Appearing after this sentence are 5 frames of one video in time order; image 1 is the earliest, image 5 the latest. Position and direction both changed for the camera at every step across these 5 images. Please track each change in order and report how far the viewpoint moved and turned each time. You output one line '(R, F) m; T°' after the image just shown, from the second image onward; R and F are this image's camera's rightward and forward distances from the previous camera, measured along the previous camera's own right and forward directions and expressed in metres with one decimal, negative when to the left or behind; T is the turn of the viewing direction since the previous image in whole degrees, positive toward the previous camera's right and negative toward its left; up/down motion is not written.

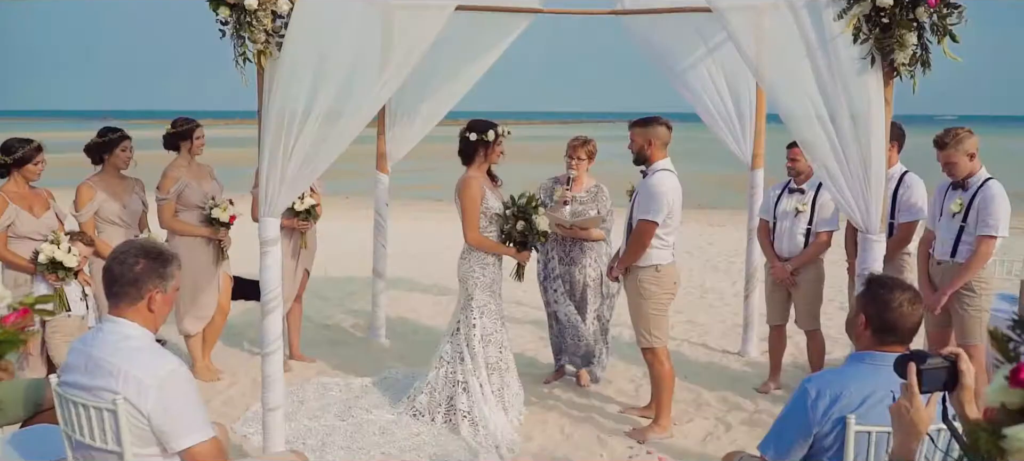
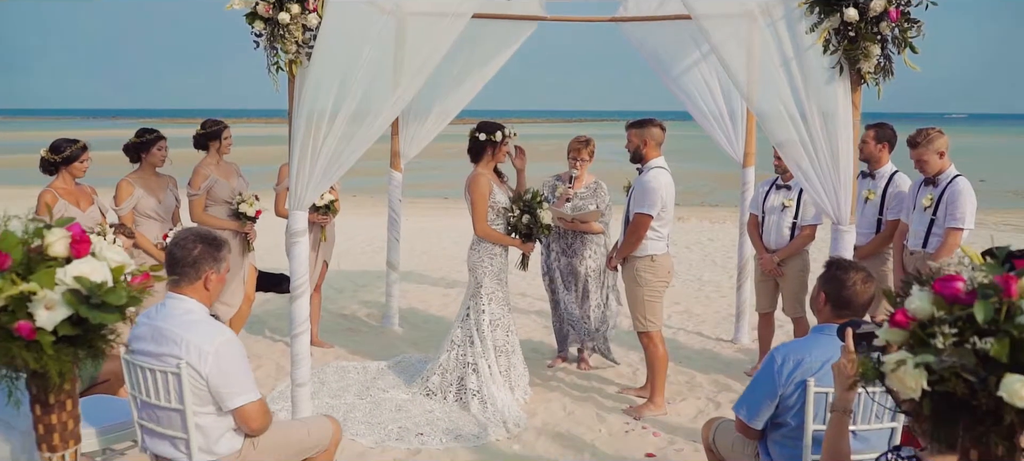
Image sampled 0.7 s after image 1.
(0.0, -0.4) m; 0°
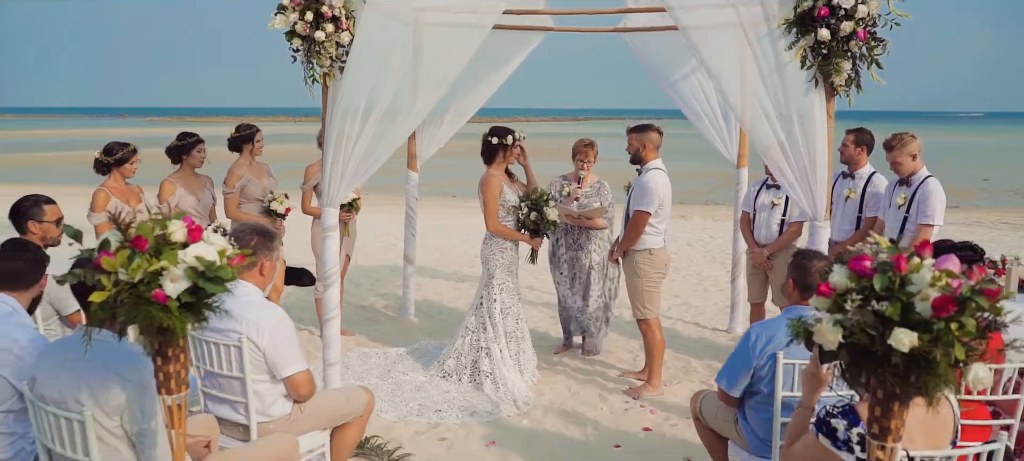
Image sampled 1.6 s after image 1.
(0.0, -0.5) m; -1°
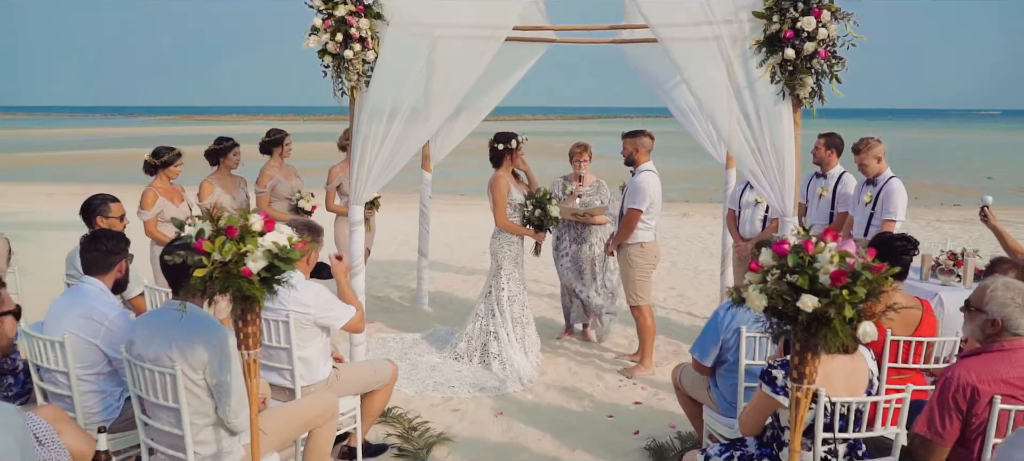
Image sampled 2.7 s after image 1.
(0.0, -0.6) m; -1°
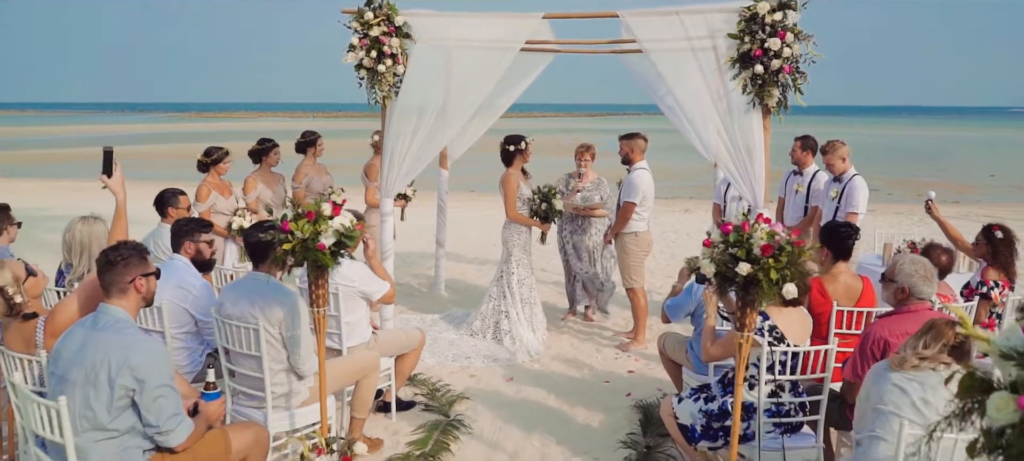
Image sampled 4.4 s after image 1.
(0.0, -0.8) m; -1°
